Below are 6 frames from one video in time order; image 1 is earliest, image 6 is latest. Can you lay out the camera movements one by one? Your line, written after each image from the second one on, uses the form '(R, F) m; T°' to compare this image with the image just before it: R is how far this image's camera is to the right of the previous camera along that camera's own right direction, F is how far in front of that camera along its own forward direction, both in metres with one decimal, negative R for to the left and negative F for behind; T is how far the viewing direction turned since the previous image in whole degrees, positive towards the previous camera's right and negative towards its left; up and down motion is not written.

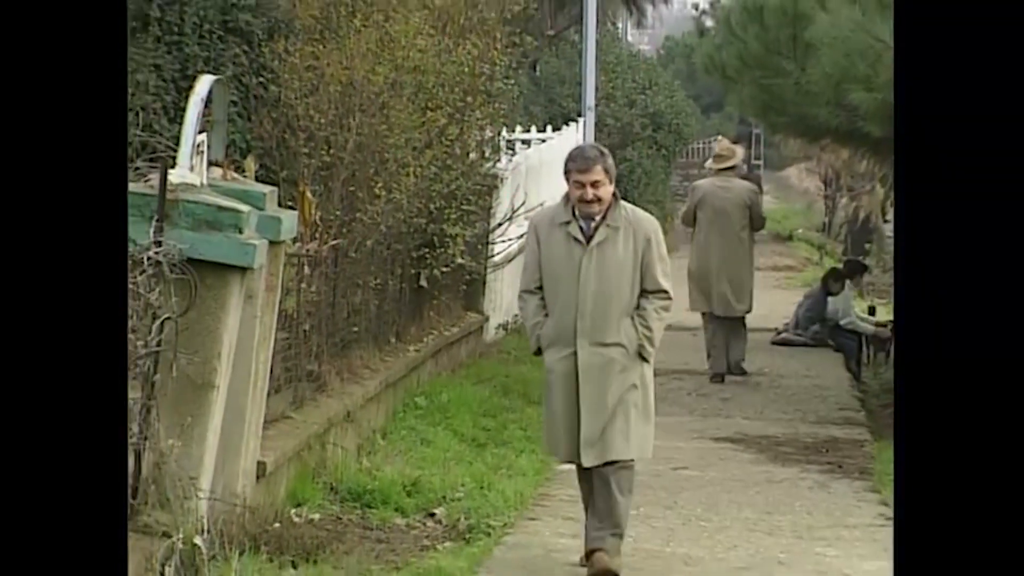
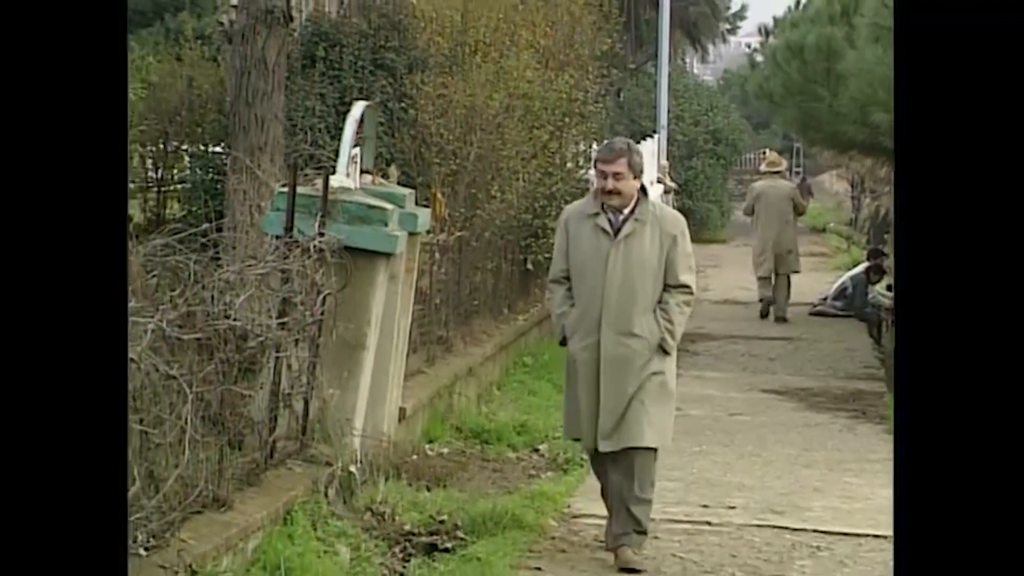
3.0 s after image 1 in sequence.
(-0.2, -1.1) m; -2°
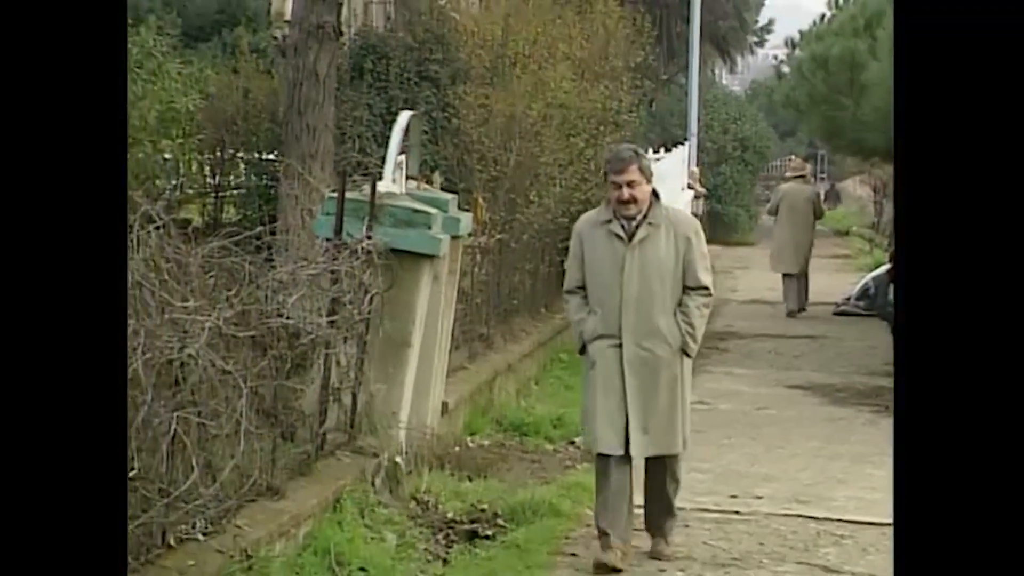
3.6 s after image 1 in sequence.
(-0.1, -0.3) m; -1°
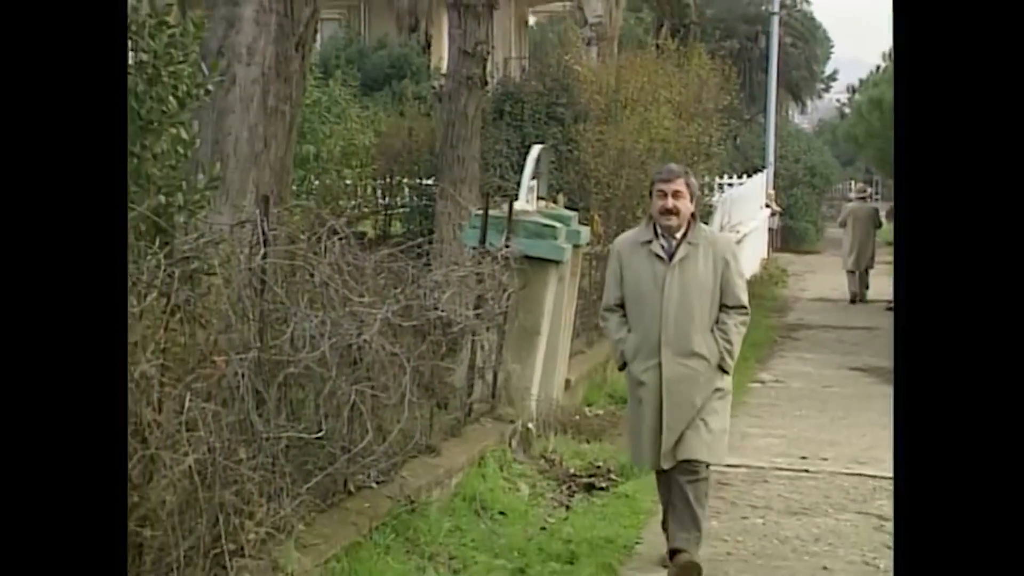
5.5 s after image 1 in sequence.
(-0.3, -1.4) m; -3°
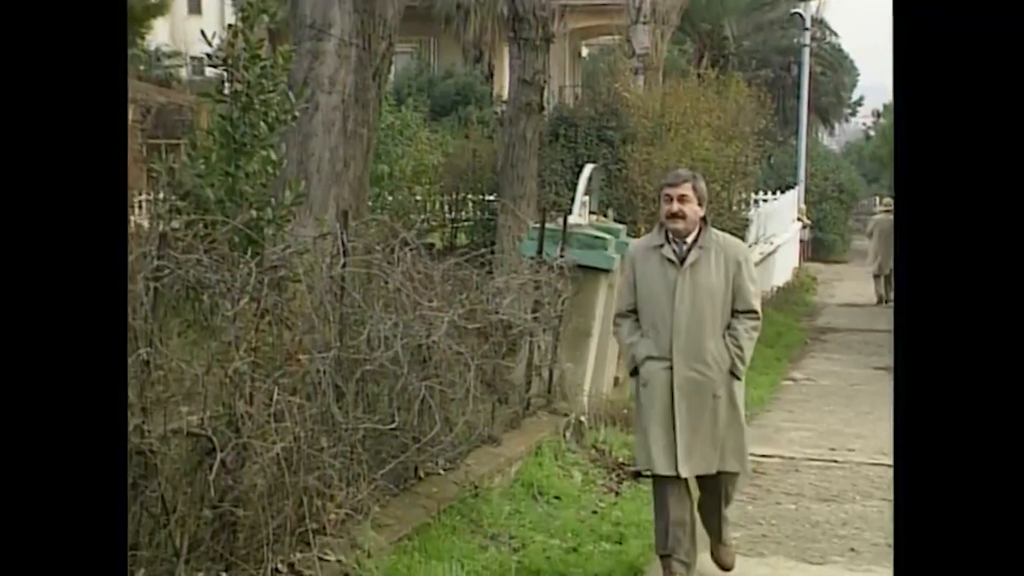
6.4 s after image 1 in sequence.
(-0.1, -0.7) m; -2°
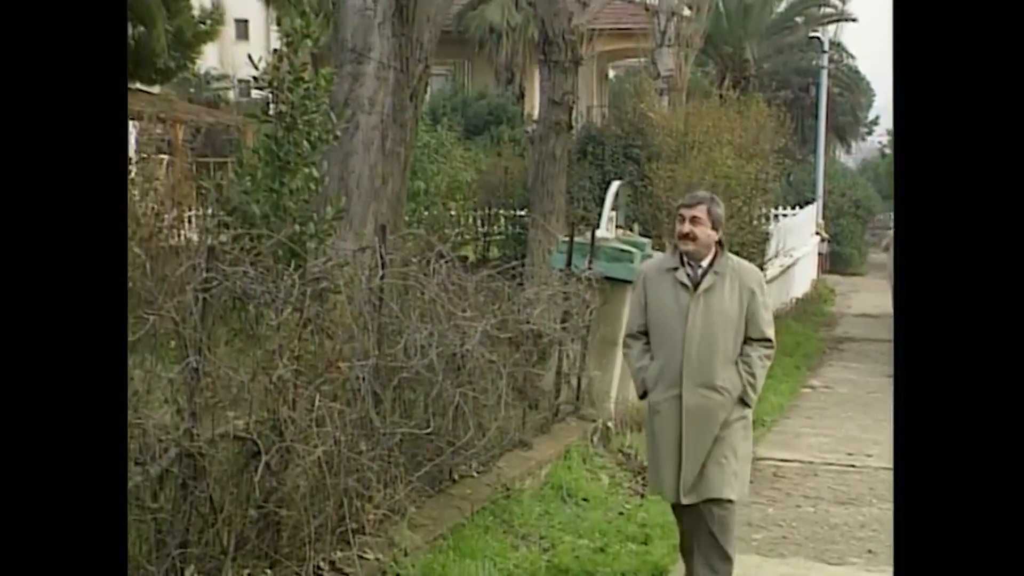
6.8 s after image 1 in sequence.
(-0.1, -0.4) m; -1°
